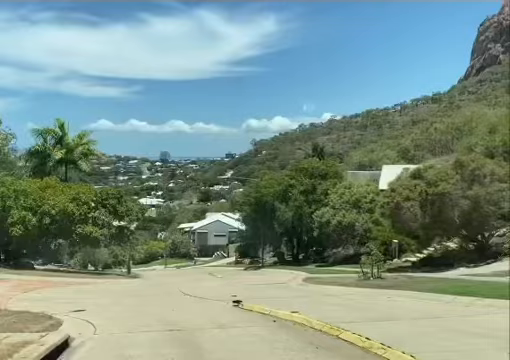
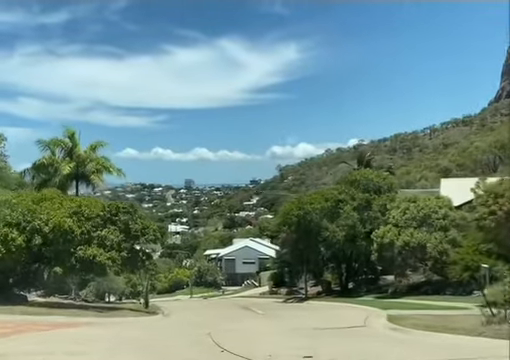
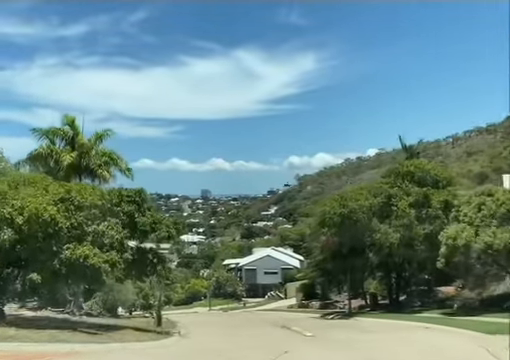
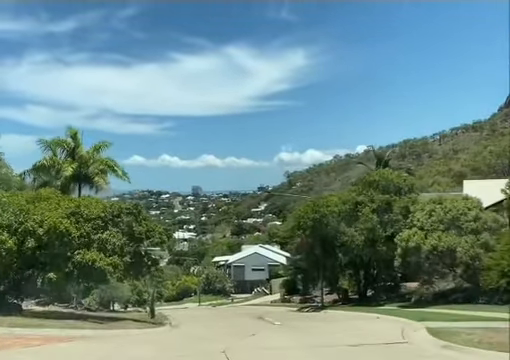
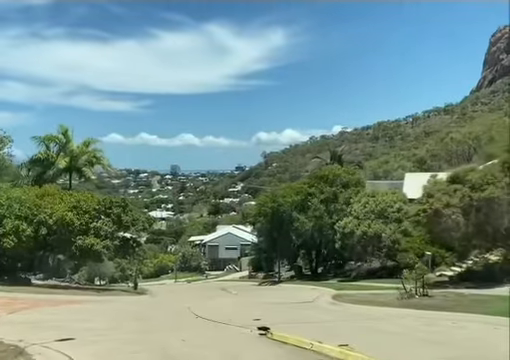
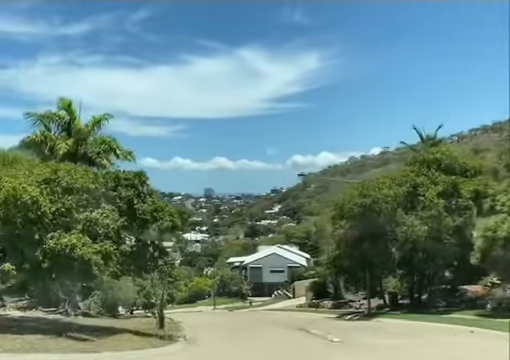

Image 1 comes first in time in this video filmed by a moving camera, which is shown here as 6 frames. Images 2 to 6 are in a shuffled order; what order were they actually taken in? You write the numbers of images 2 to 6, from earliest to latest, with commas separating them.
5, 2, 4, 3, 6
